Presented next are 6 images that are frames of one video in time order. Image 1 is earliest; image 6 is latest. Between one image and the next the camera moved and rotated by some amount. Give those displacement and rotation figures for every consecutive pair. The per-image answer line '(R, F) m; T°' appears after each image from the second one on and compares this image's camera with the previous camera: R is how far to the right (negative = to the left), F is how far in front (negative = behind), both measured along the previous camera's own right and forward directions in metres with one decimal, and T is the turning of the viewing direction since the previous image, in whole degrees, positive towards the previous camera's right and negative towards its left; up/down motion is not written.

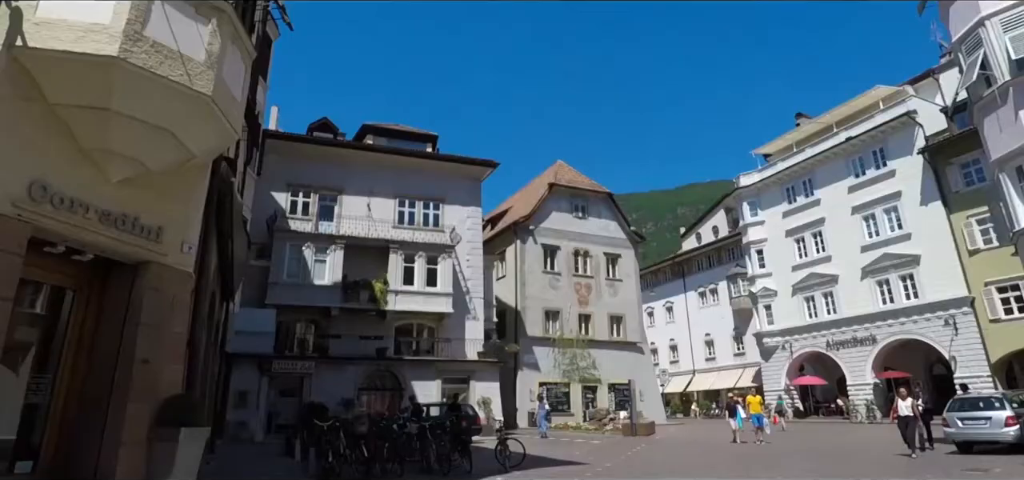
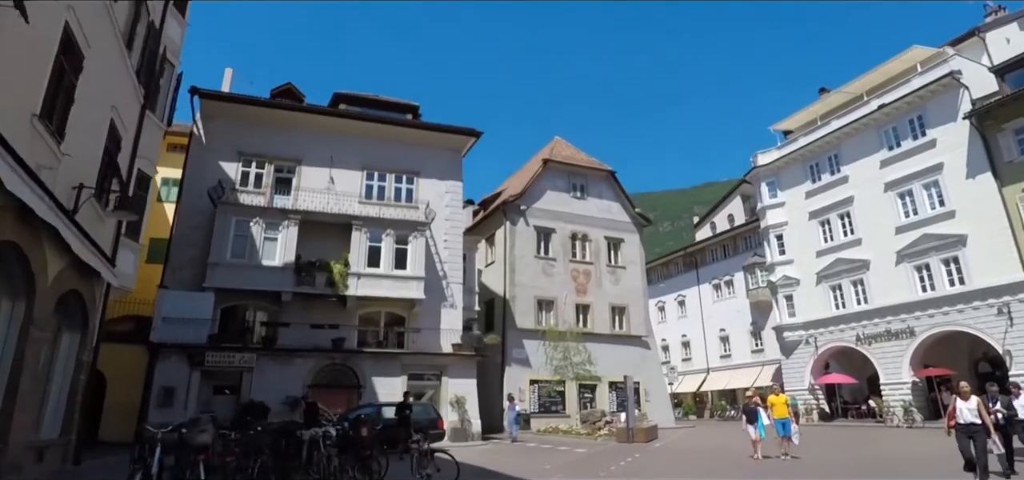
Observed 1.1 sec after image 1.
(+1.5, +3.7) m; -2°
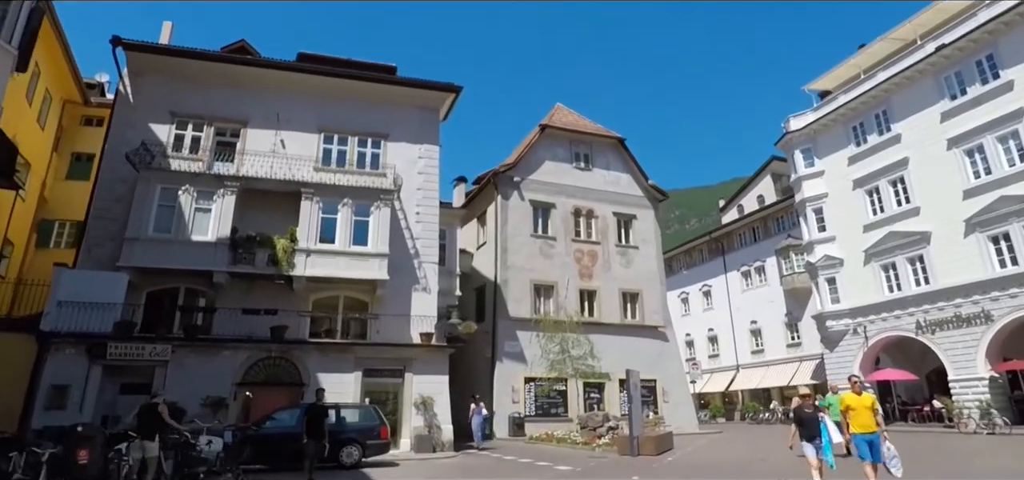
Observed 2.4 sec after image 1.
(+1.7, +4.3) m; -3°
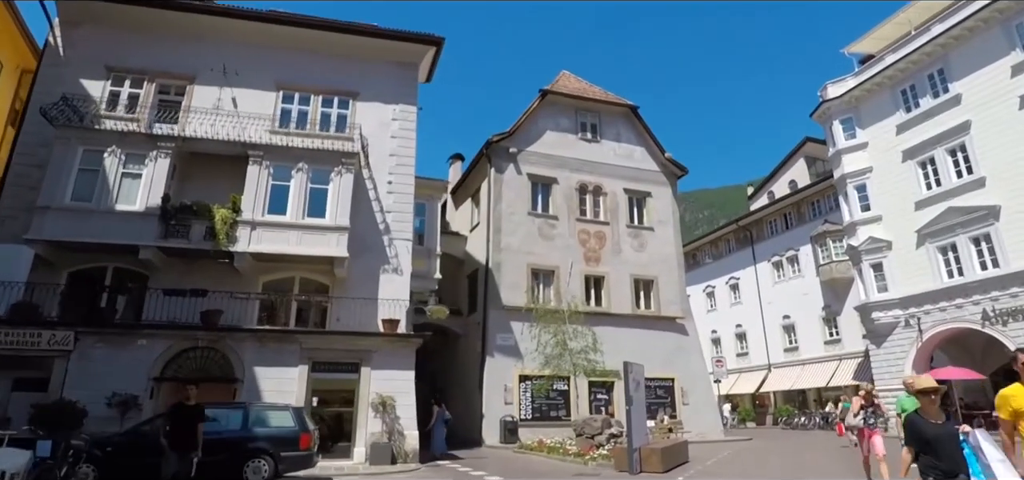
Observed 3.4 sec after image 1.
(+1.3, +3.4) m; -3°
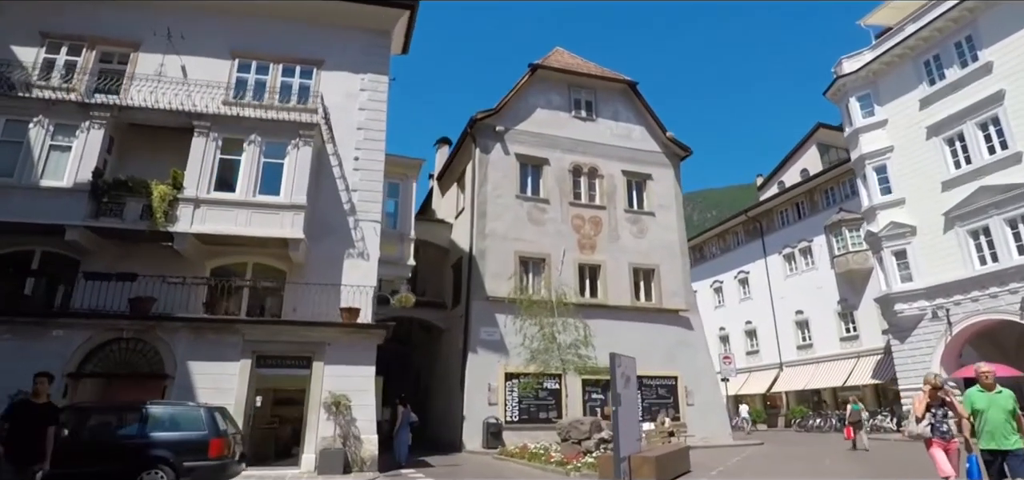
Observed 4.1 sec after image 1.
(+0.9, +2.0) m; -1°
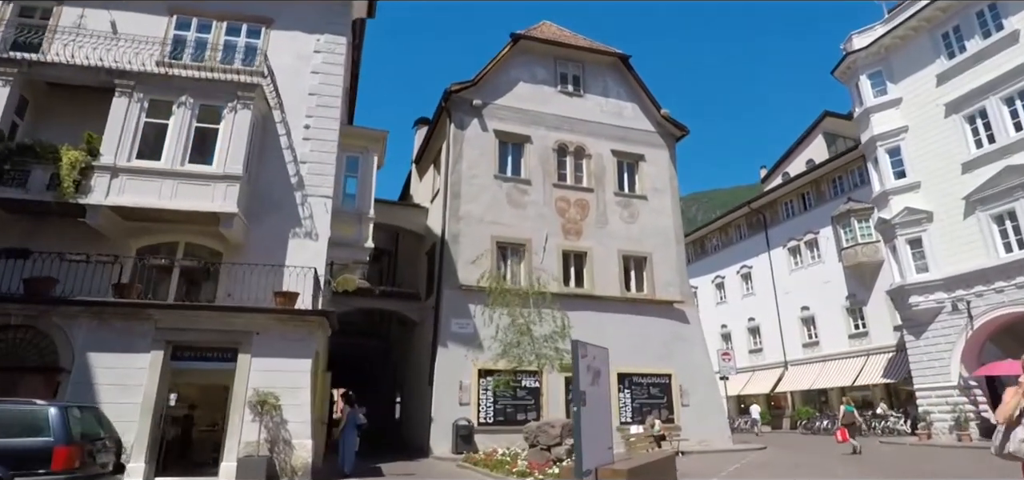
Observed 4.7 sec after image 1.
(+1.0, +2.0) m; 0°
